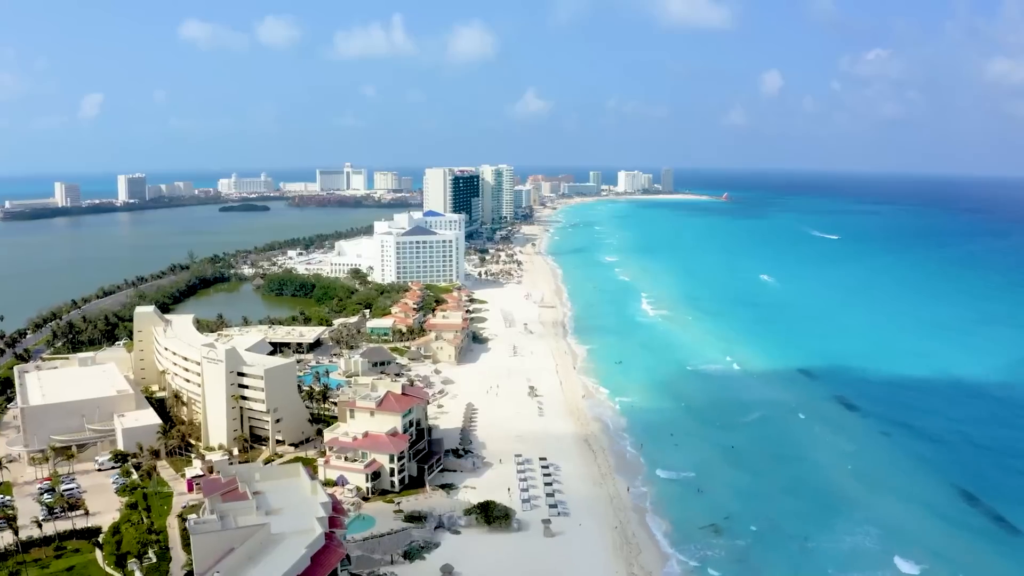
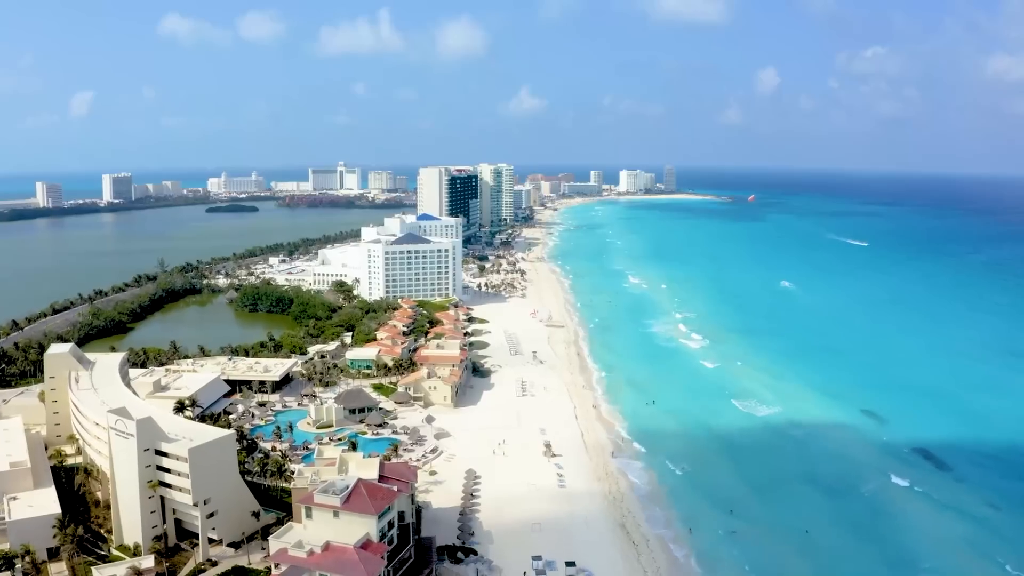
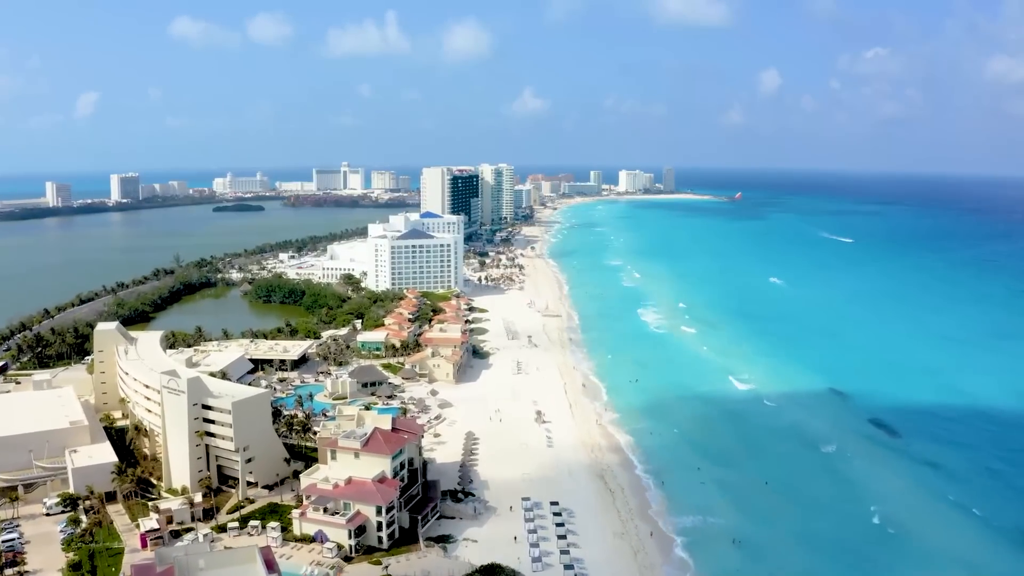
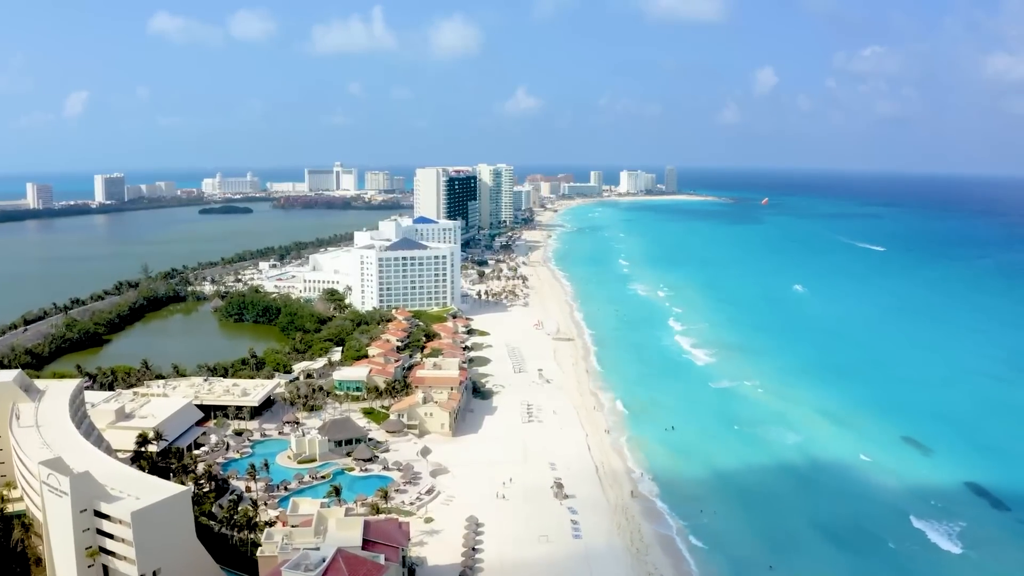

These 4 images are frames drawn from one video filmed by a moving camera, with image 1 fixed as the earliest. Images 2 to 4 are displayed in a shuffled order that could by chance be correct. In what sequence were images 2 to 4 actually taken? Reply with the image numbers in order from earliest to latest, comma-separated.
3, 2, 4
